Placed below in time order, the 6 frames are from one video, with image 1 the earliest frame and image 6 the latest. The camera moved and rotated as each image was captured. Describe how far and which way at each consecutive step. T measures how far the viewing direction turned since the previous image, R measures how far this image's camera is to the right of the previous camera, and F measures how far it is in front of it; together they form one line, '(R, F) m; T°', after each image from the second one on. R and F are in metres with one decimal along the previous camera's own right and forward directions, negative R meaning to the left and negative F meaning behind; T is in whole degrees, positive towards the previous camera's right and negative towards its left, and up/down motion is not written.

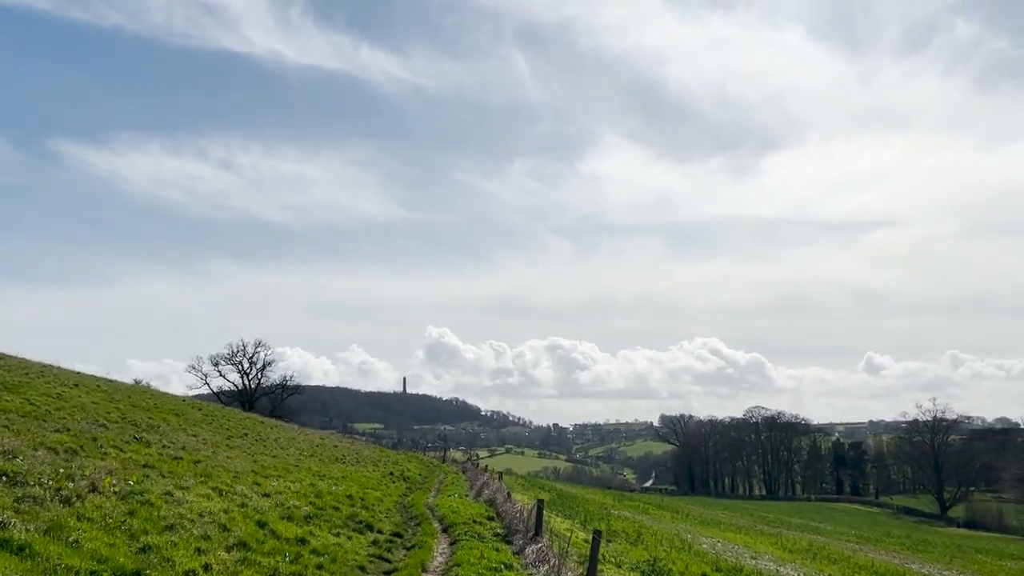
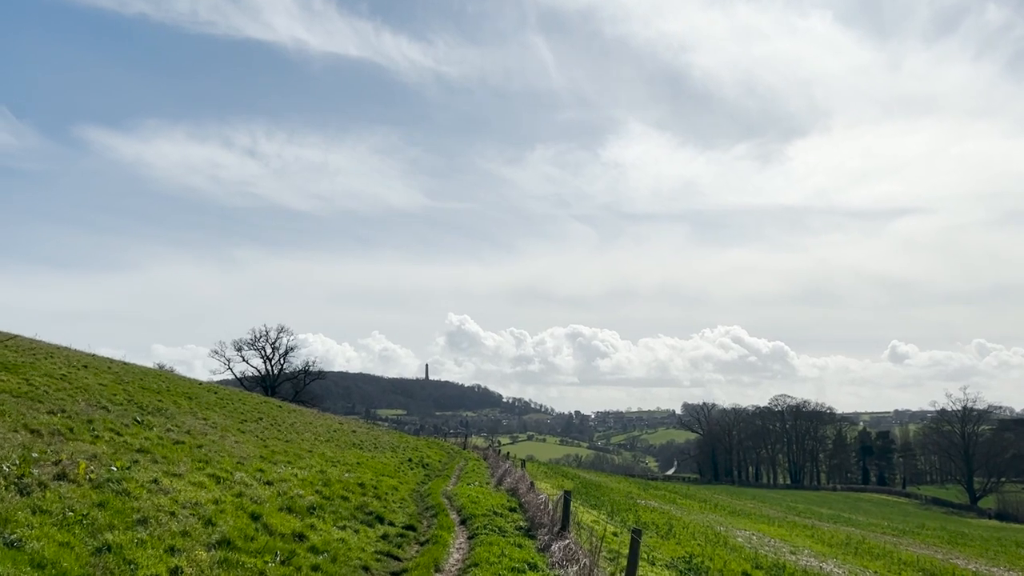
(-0.1, +1.5) m; -2°
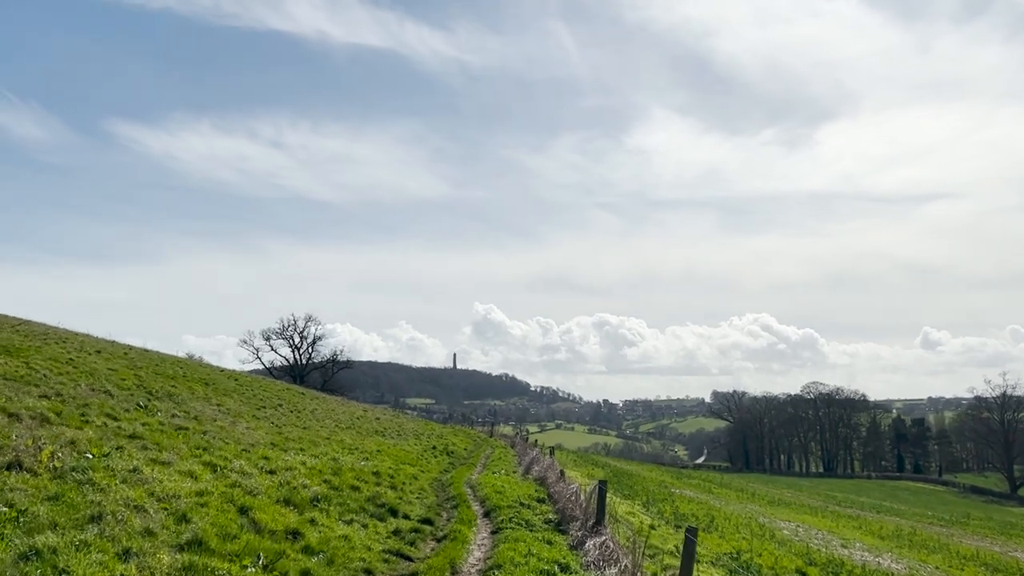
(0.0, +1.5) m; -2°
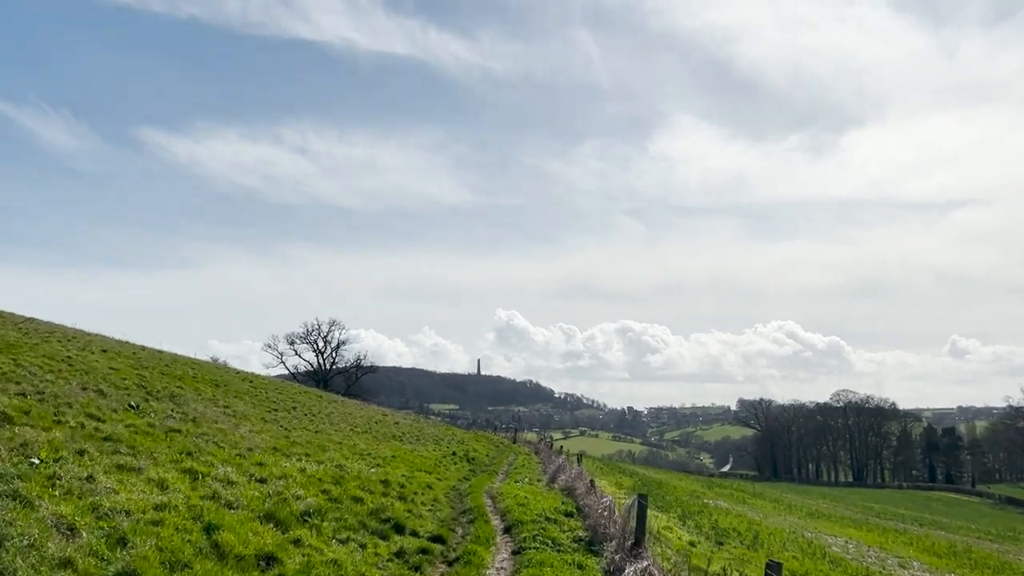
(0.0, +1.6) m; -2°
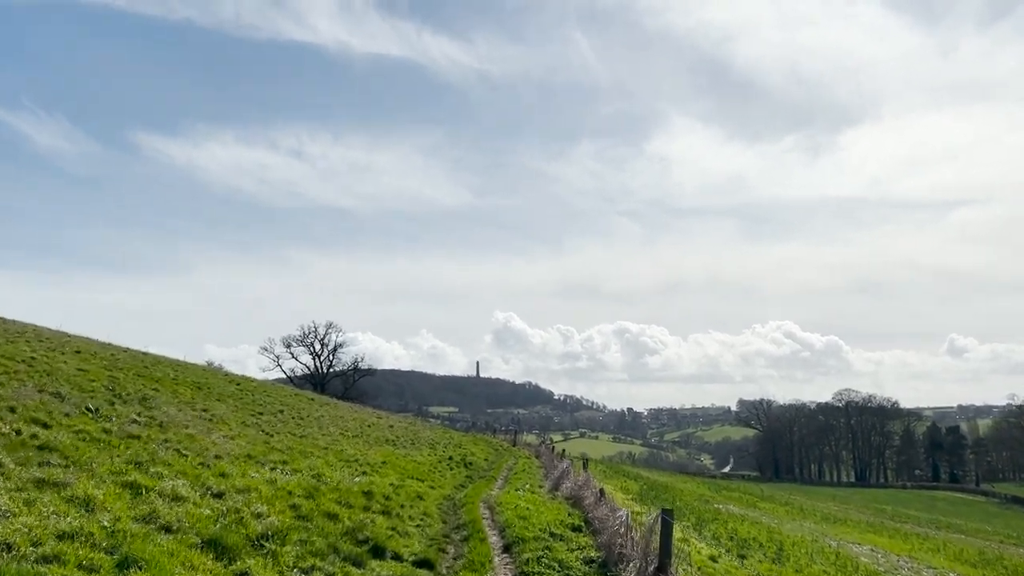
(0.0, +1.5) m; 0°
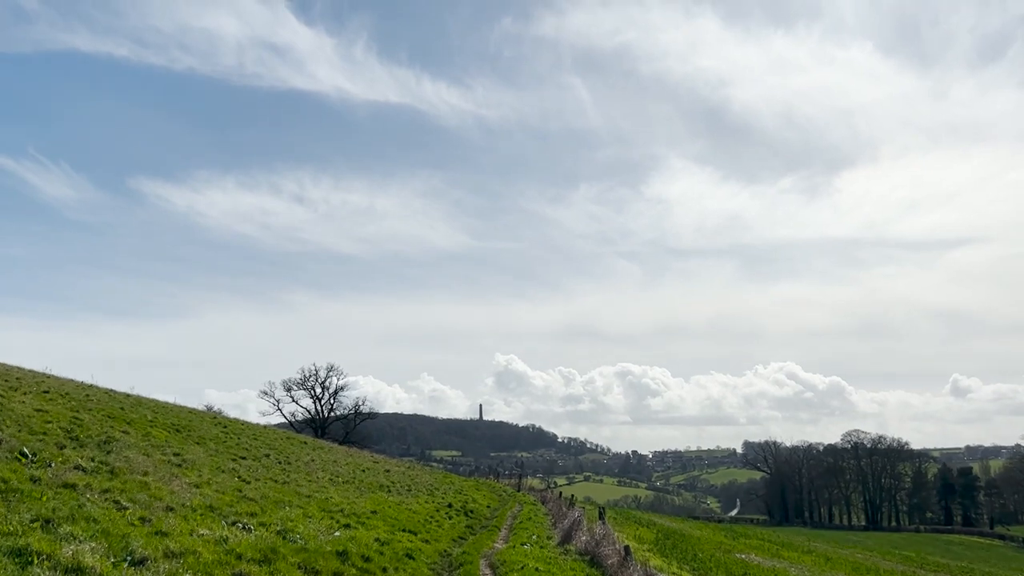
(0.0, +1.9) m; 0°
